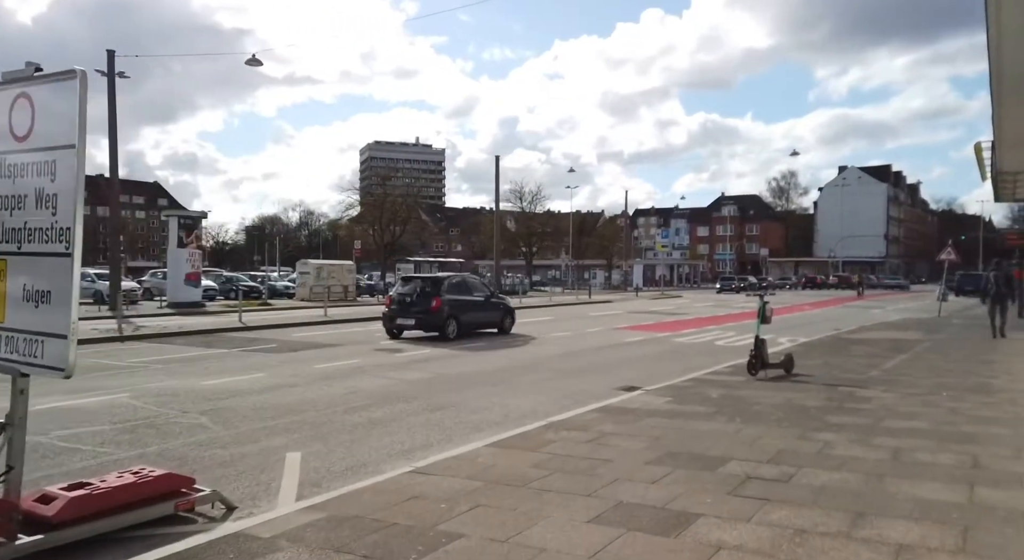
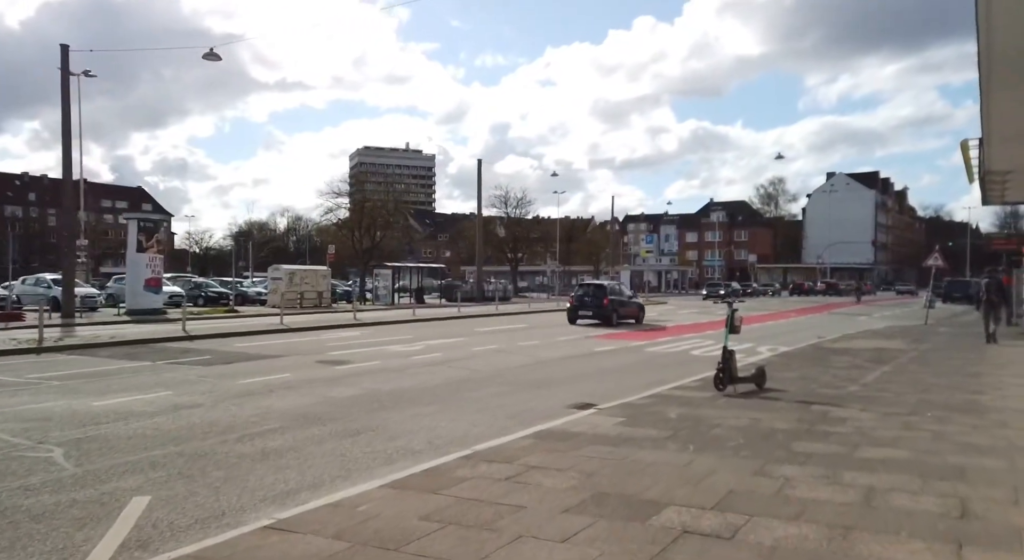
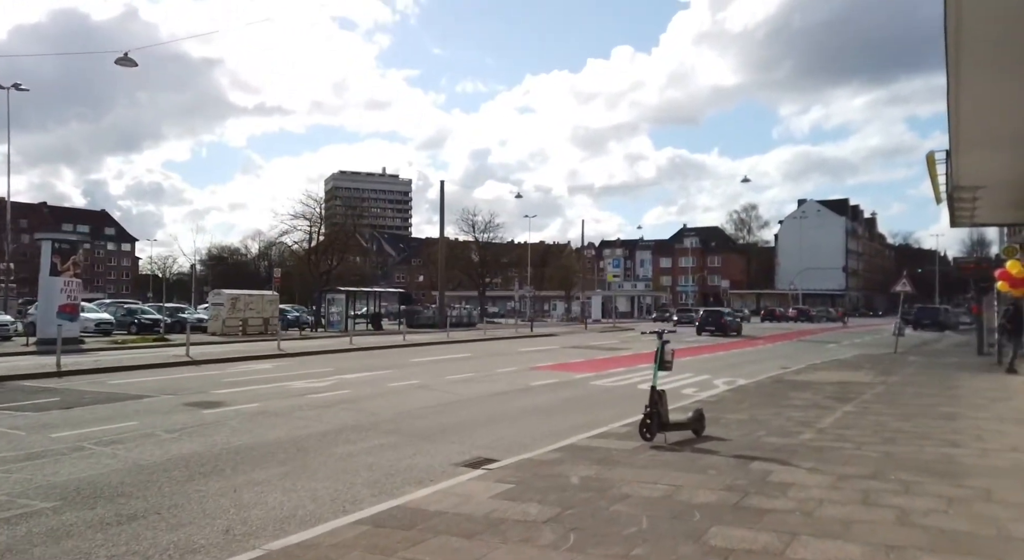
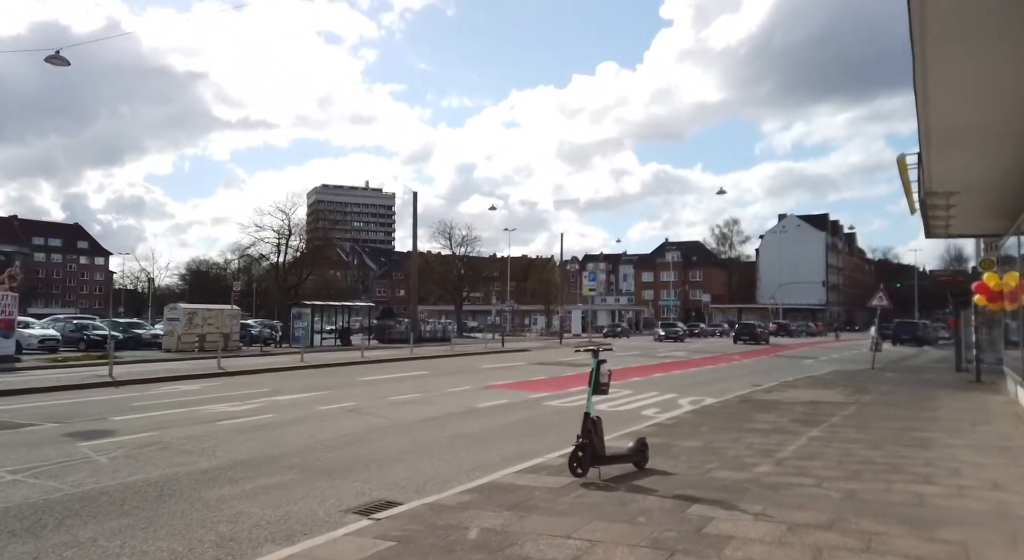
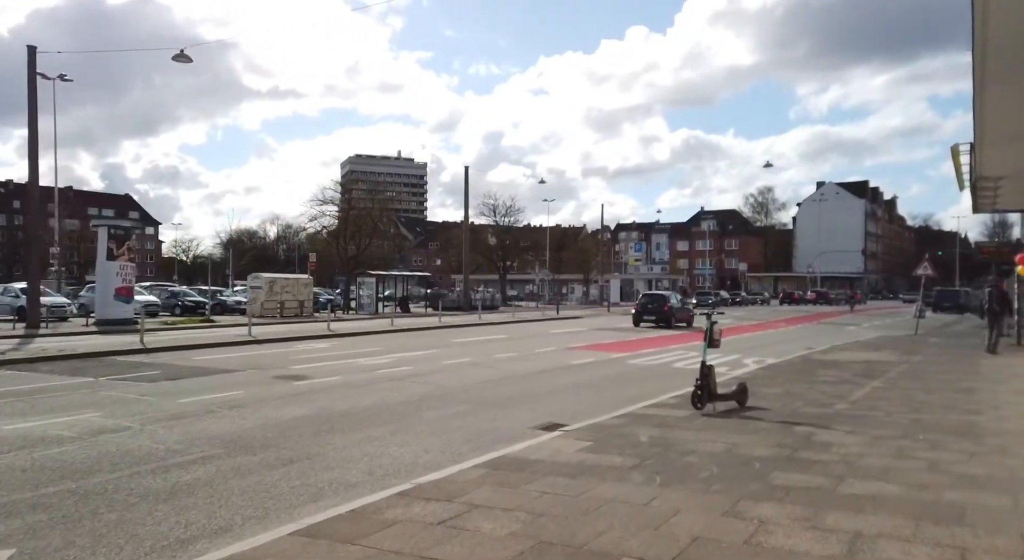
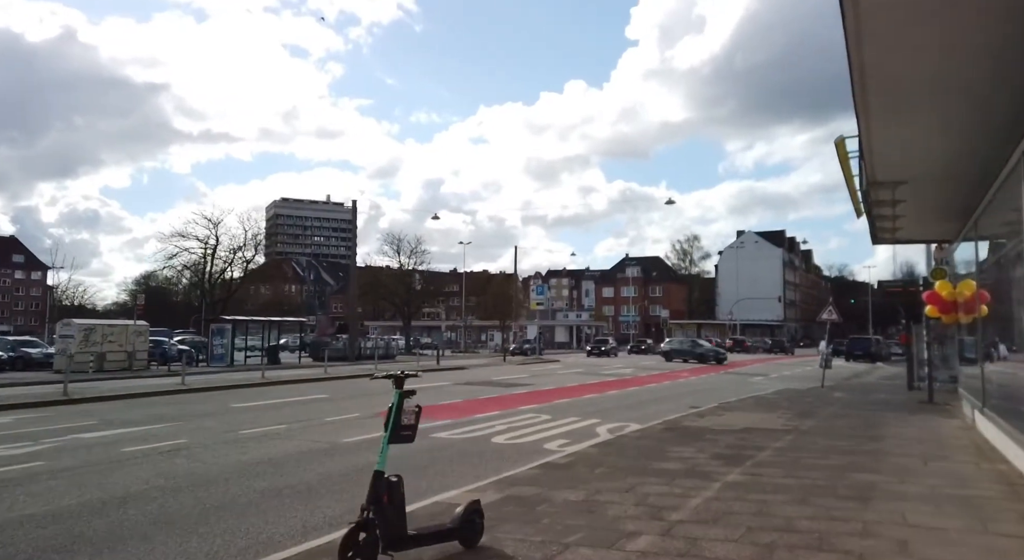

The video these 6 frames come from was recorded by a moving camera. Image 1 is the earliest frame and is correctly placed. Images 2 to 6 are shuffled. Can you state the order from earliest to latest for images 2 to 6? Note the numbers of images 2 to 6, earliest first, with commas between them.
2, 5, 3, 4, 6
